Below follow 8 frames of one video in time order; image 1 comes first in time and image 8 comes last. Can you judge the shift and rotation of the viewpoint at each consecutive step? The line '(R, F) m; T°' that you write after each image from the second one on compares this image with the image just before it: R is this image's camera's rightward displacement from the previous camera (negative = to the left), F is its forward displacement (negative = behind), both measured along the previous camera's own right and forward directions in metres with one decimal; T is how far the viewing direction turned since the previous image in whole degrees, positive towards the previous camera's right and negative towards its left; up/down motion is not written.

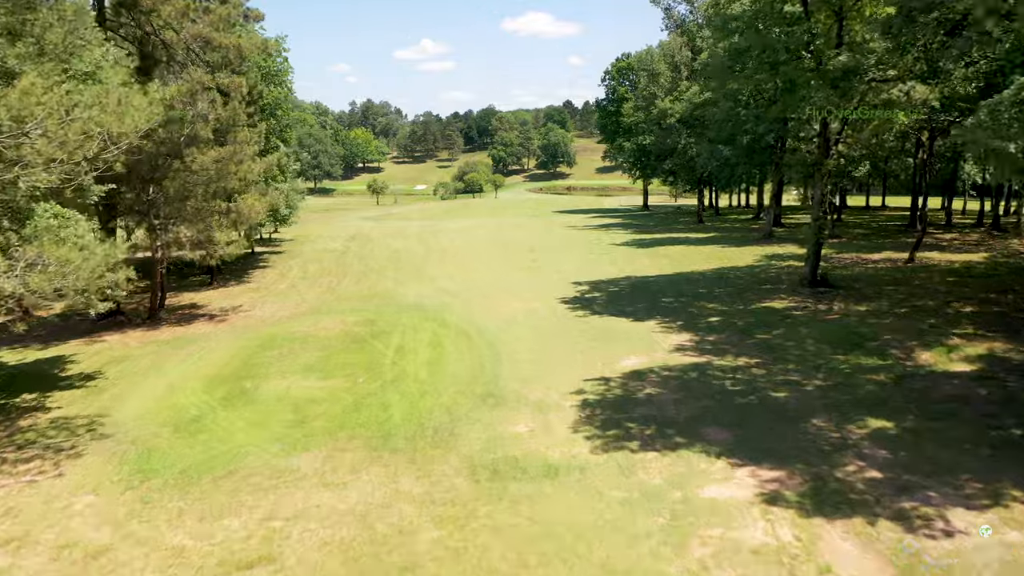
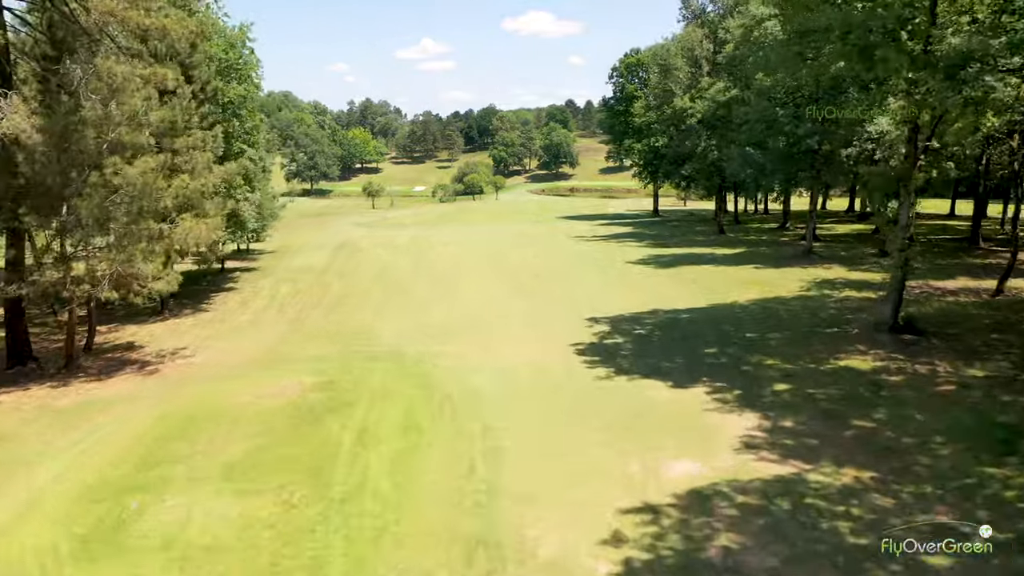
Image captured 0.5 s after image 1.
(0.0, +4.5) m; 0°
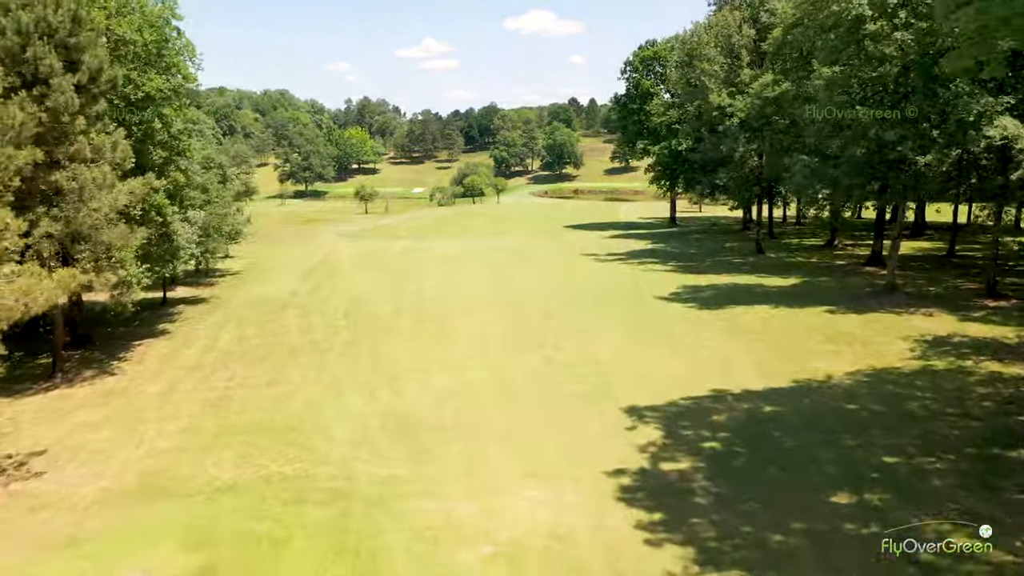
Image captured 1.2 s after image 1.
(0.0, +6.4) m; 0°
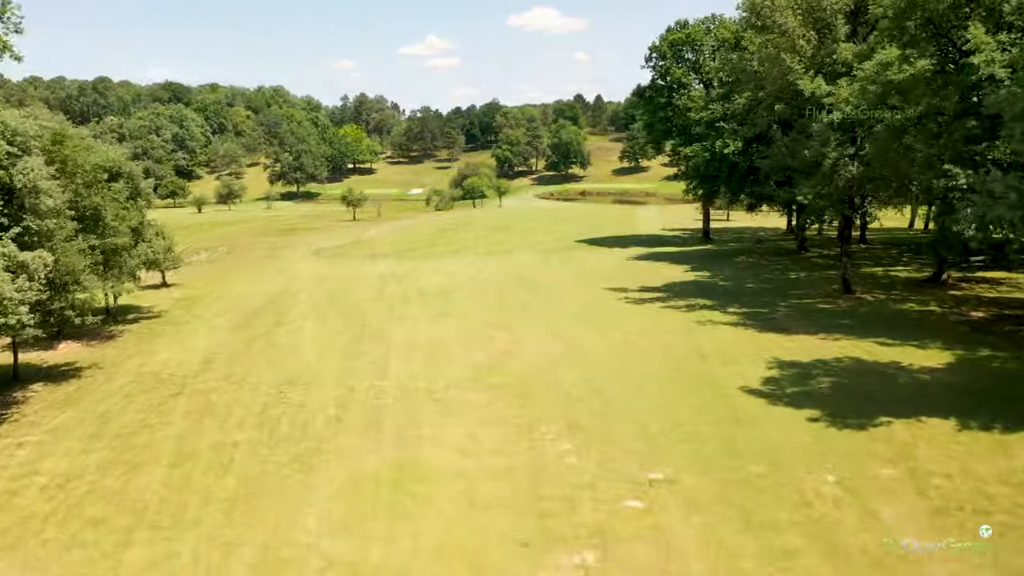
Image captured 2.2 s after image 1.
(-0.1, +9.5) m; 0°
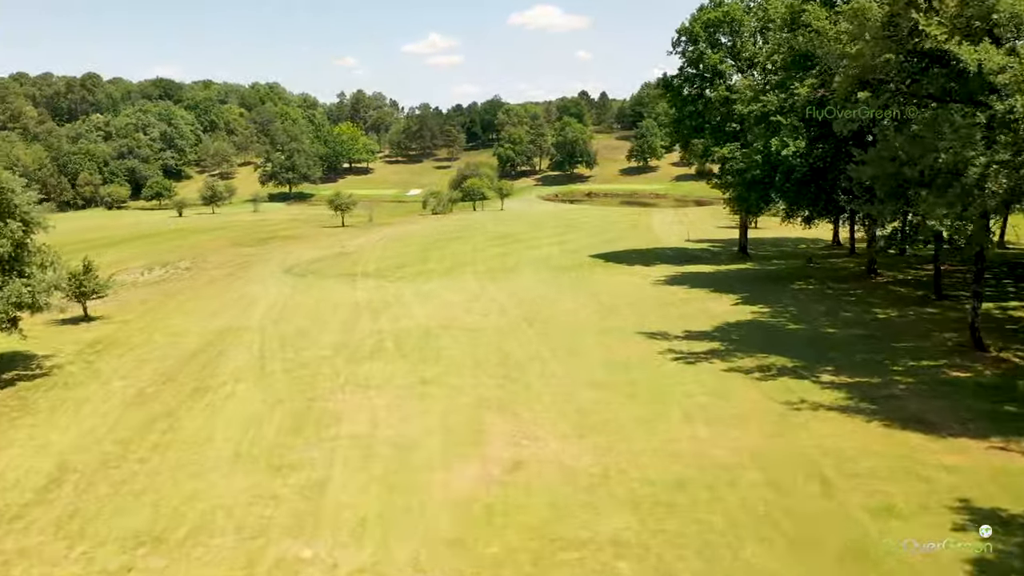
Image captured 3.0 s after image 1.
(-0.1, +7.7) m; 0°
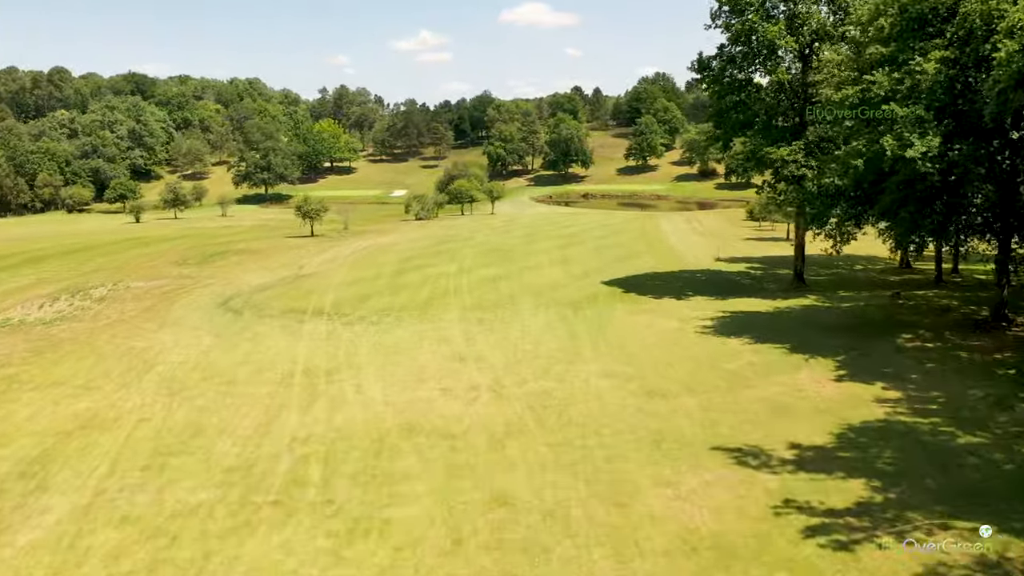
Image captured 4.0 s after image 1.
(-0.2, +9.7) m; +1°
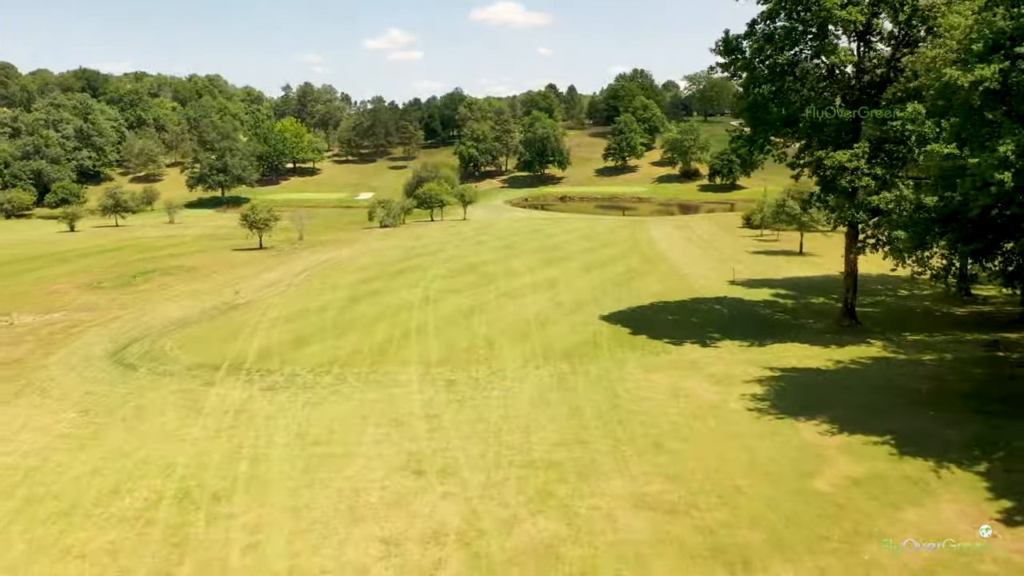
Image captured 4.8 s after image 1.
(-0.1, +7.8) m; +2°
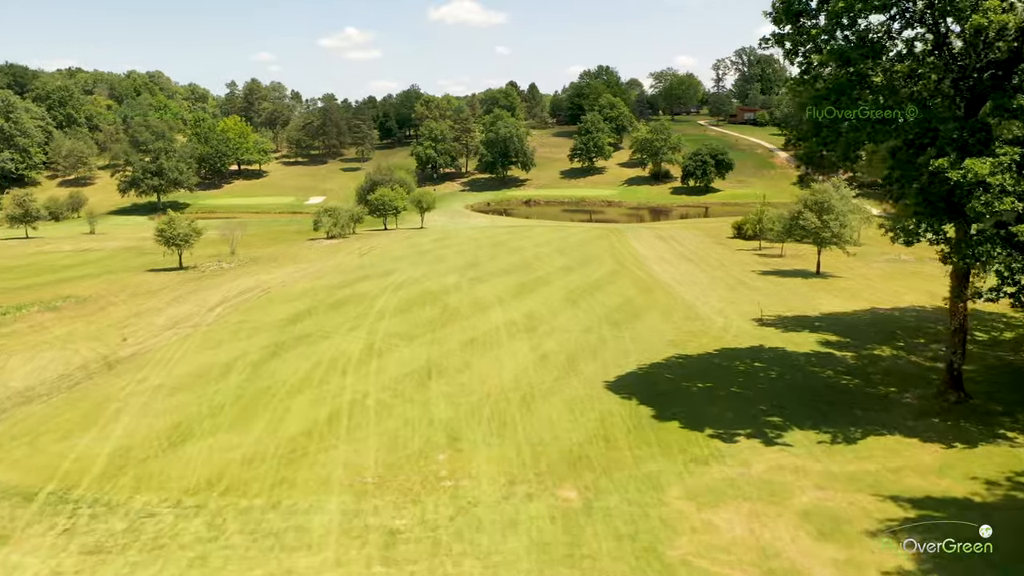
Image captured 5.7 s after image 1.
(-0.3, +8.7) m; +3°
